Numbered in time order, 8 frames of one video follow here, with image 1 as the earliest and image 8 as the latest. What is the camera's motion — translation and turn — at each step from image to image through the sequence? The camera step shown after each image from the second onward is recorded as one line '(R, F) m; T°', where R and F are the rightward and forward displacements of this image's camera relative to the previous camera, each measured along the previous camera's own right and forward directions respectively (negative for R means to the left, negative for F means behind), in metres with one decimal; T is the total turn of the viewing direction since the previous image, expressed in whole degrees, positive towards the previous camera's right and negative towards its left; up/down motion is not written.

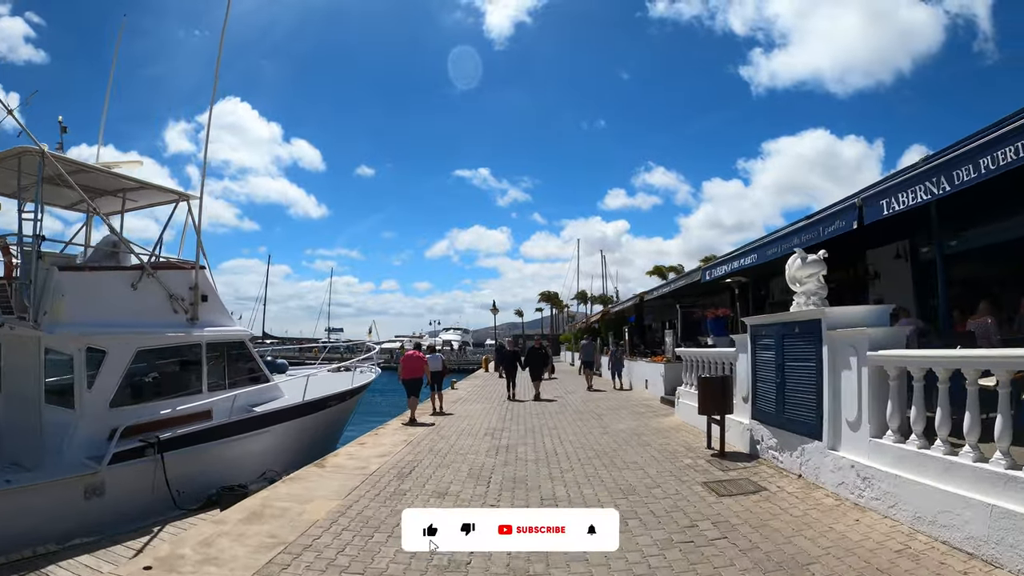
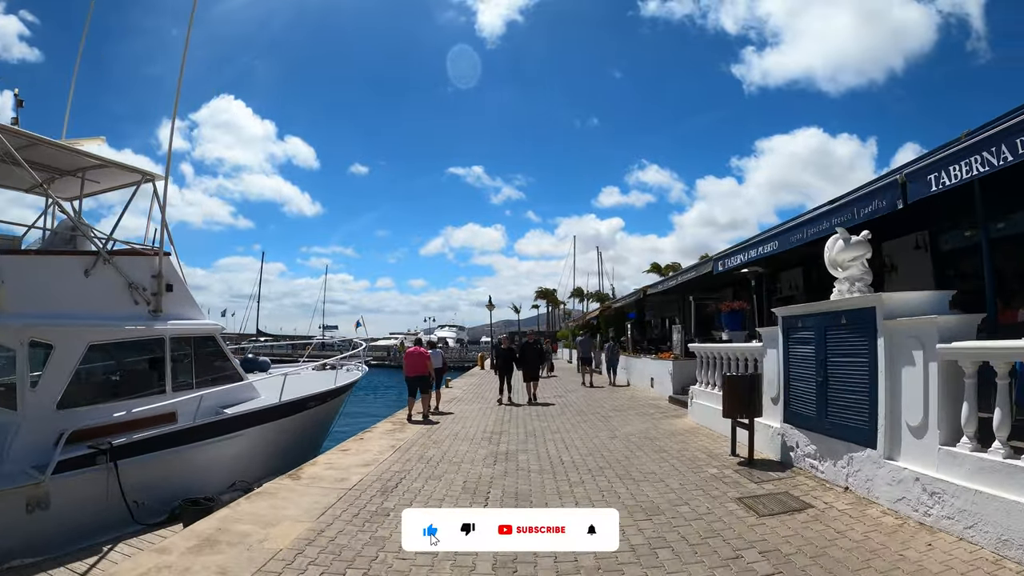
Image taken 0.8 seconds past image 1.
(-0.1, +1.0) m; +1°
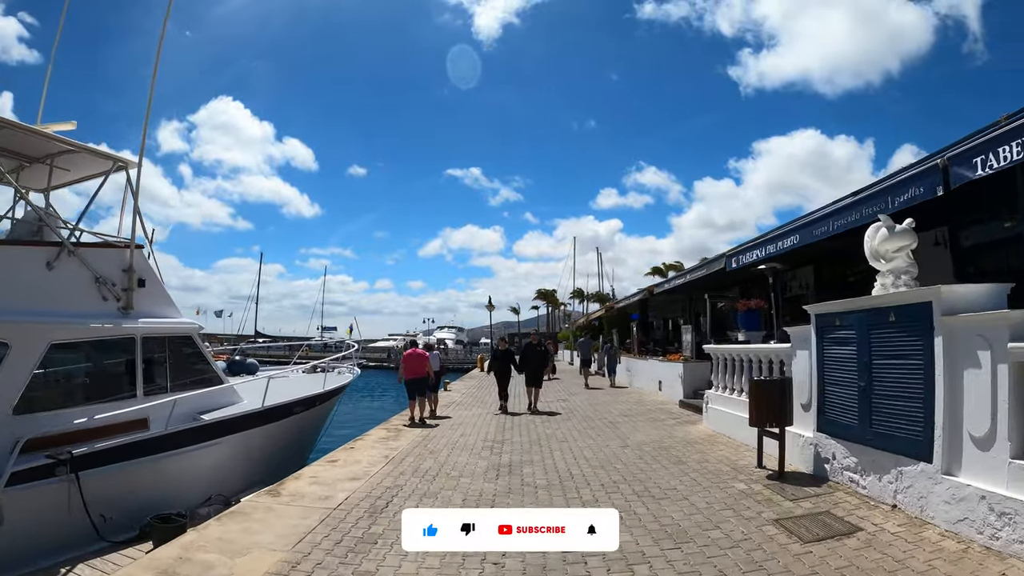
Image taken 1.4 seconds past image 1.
(-0.1, +0.7) m; 0°
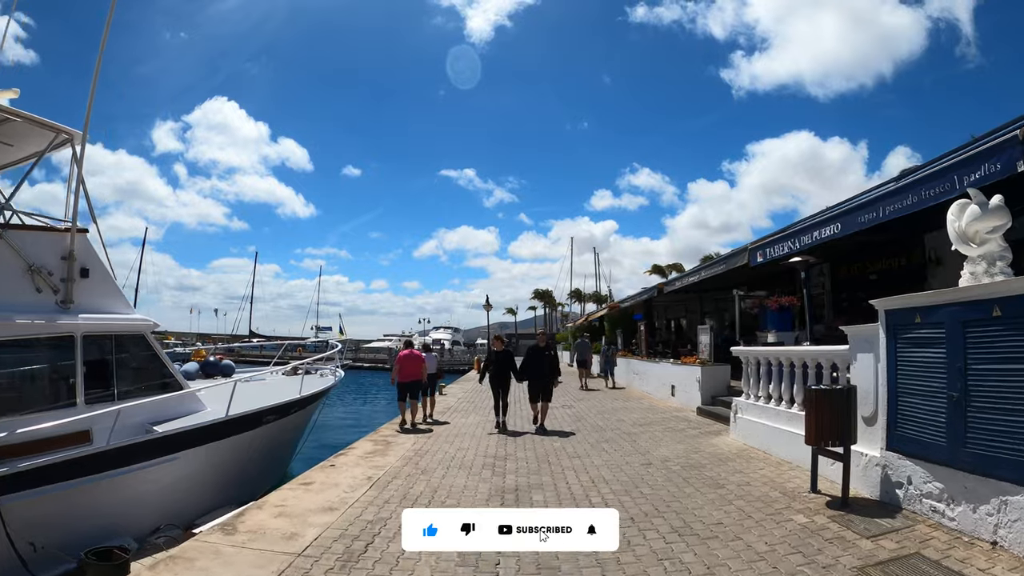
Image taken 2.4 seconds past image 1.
(-0.1, +1.1) m; 0°
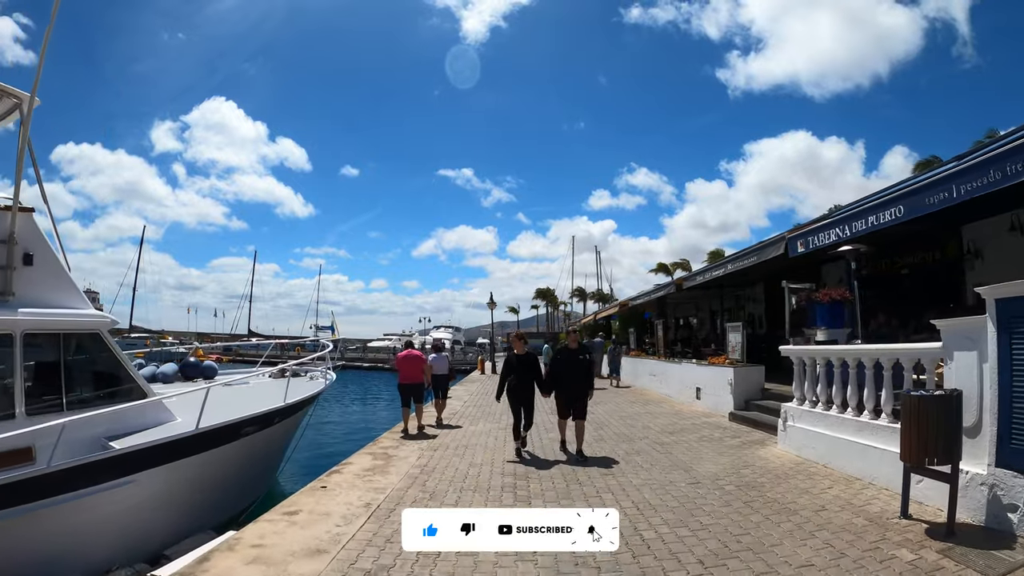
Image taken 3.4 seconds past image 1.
(-0.3, +1.1) m; 0°
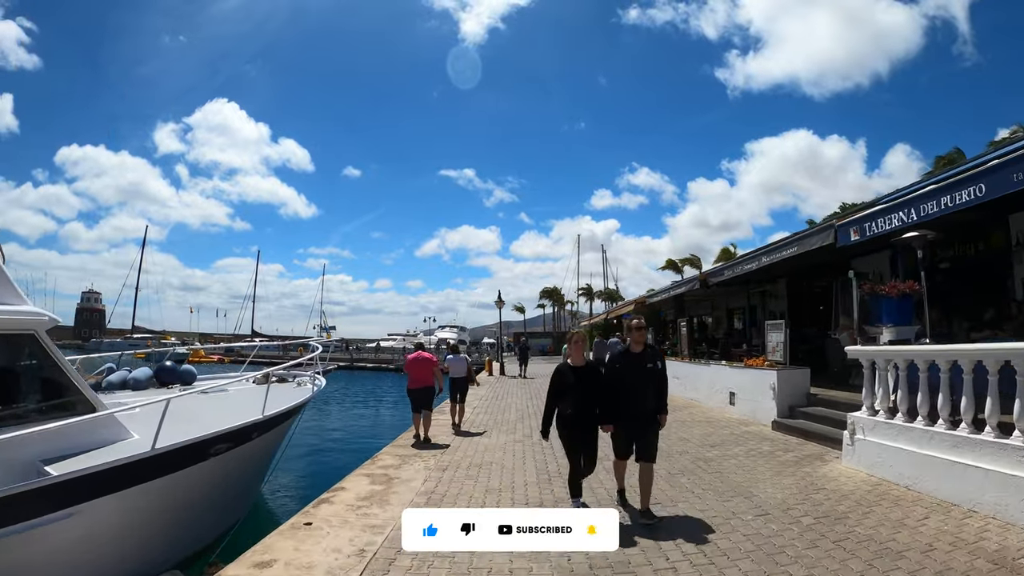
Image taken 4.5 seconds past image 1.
(-0.2, +1.1) m; 0°
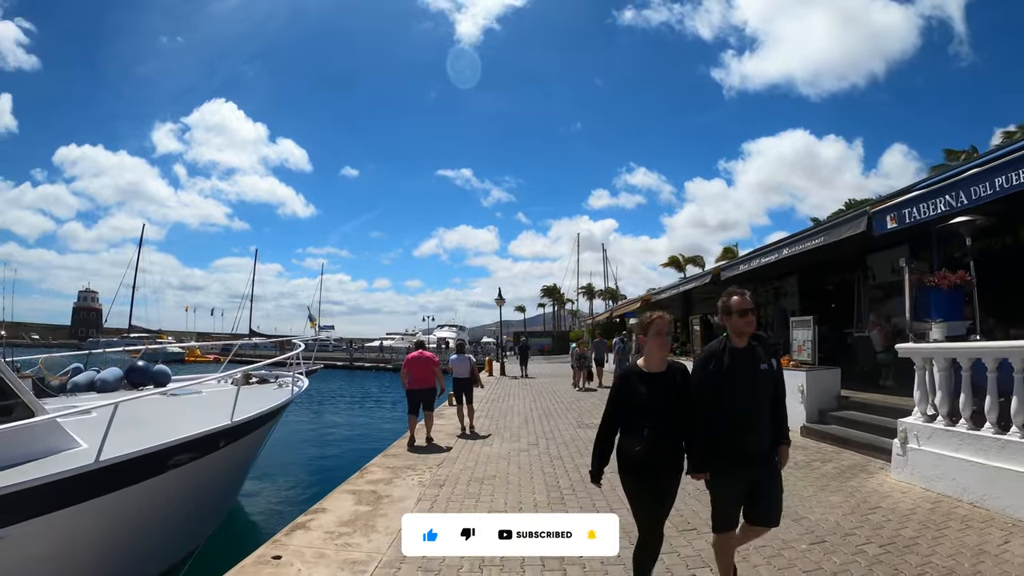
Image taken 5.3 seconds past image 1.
(-0.1, +0.8) m; 0°
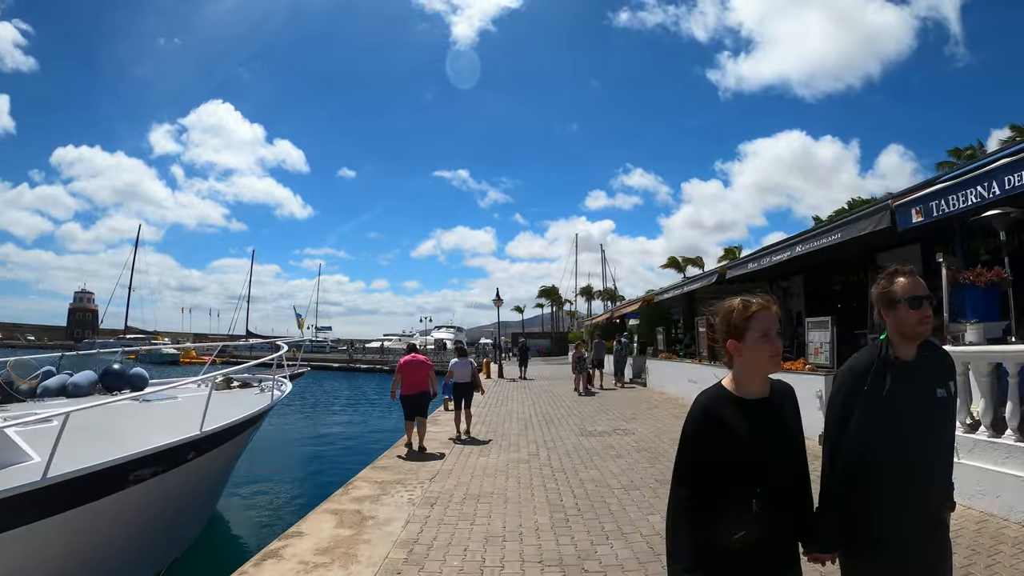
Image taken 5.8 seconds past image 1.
(0.0, +0.5) m; 0°
